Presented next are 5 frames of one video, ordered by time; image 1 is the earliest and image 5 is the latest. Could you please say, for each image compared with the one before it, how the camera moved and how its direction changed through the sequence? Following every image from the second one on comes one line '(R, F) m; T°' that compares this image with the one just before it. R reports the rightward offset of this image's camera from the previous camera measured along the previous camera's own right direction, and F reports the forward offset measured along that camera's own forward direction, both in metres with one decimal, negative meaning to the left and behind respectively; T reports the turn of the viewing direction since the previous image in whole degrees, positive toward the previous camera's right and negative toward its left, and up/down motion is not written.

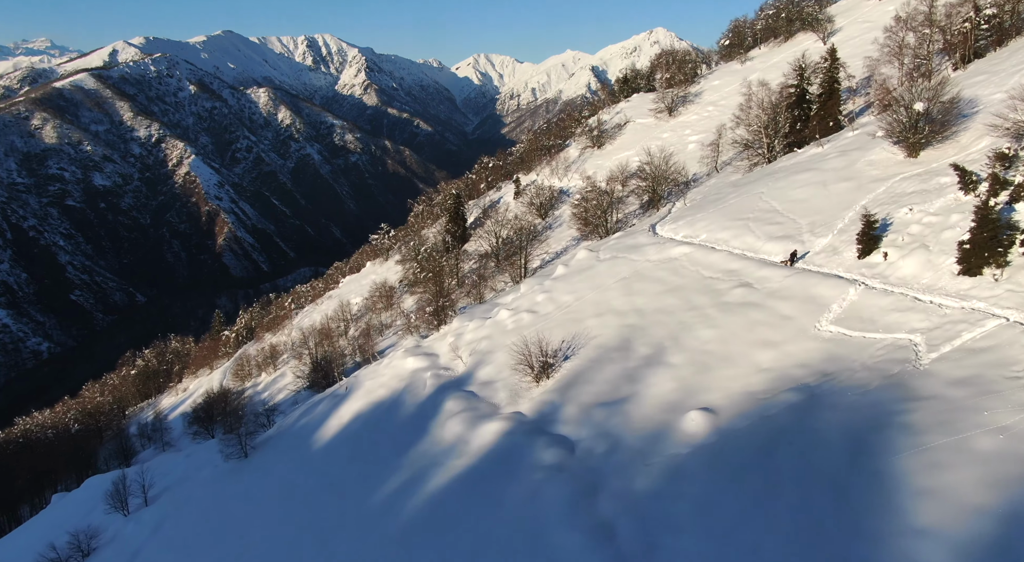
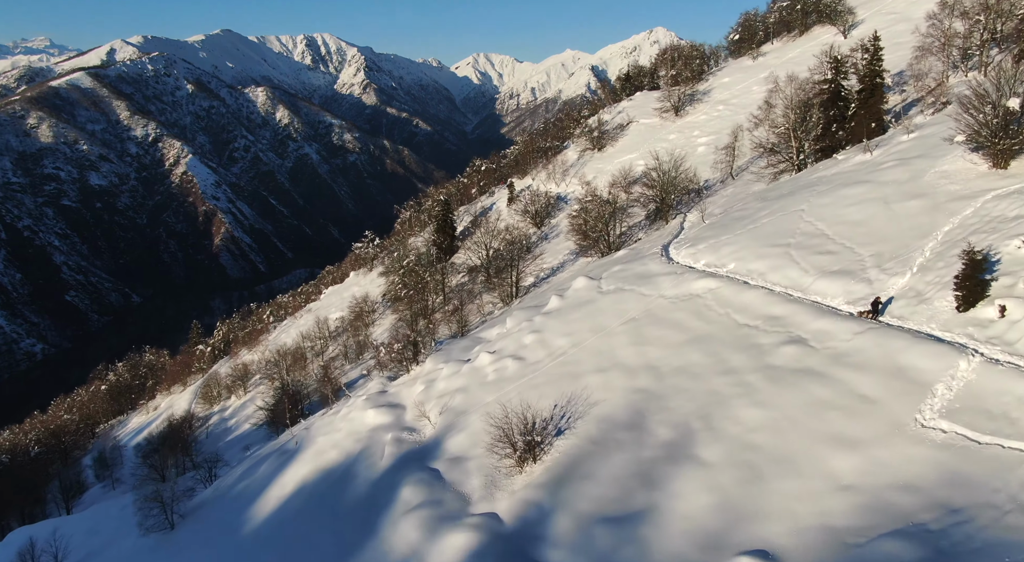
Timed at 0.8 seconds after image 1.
(+0.9, +8.2) m; 0°
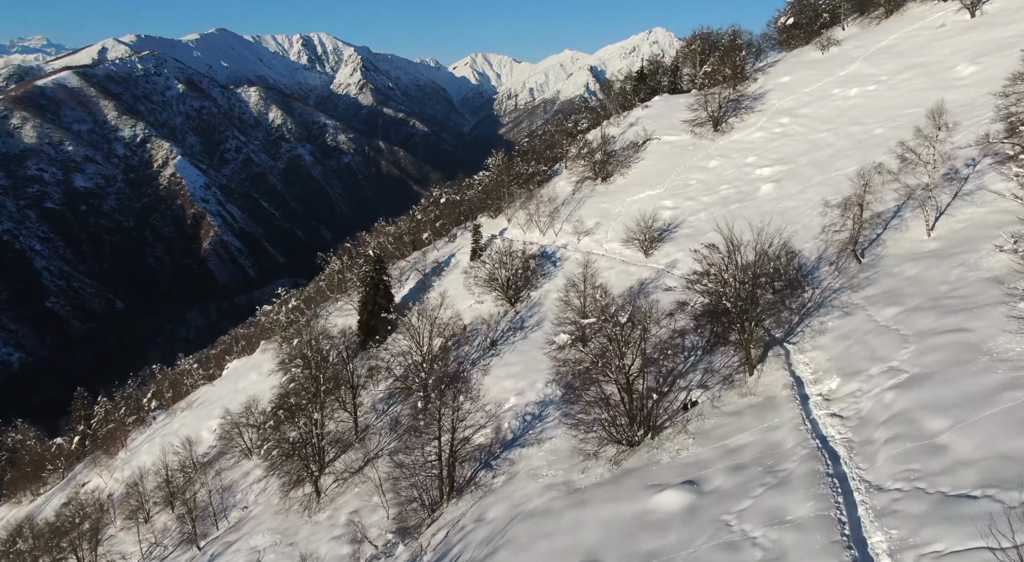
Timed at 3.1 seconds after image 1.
(+3.3, +31.8) m; 0°
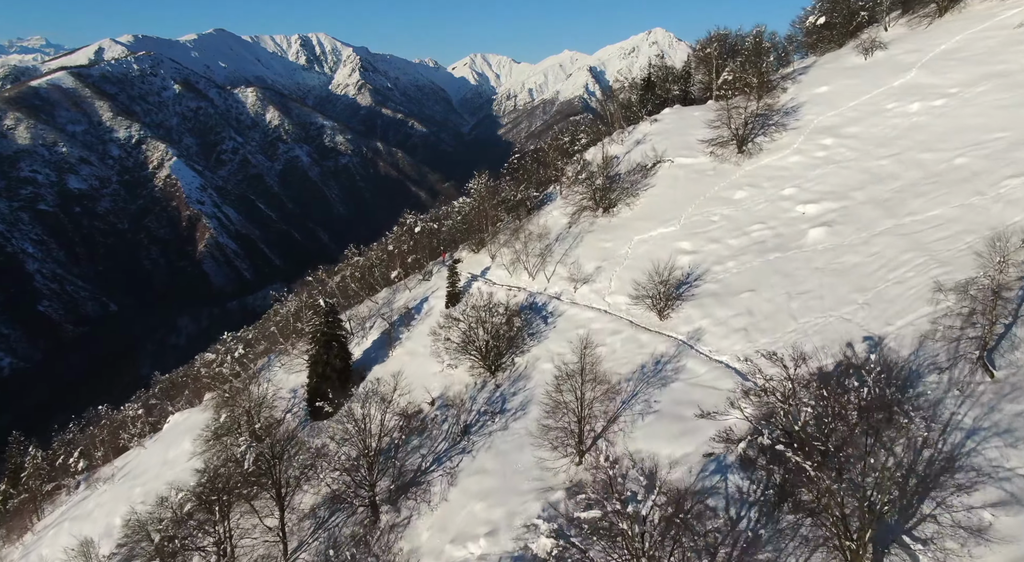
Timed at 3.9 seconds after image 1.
(+1.3, +12.2) m; 0°
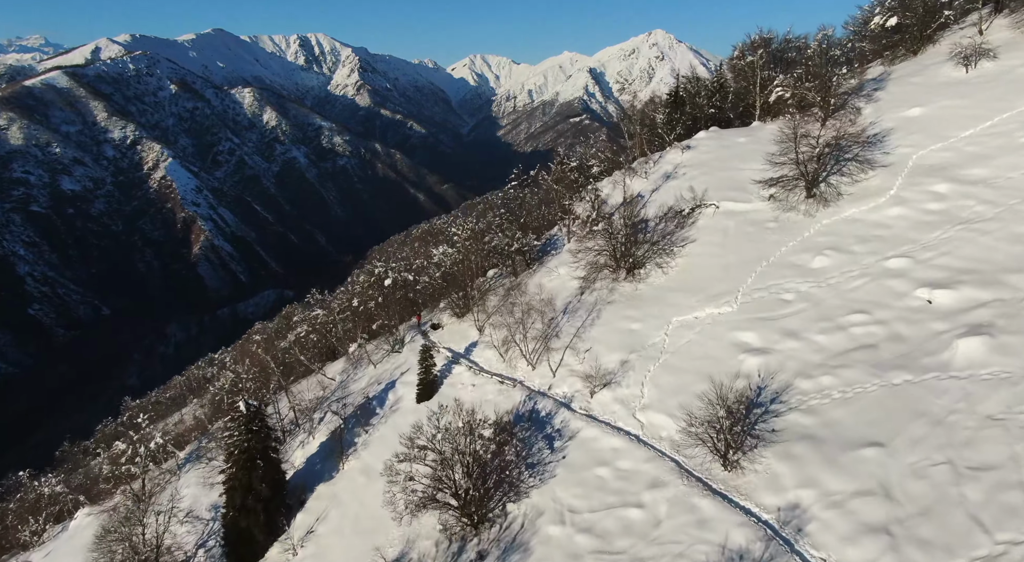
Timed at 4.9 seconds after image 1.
(+0.3, +15.1) m; 0°
